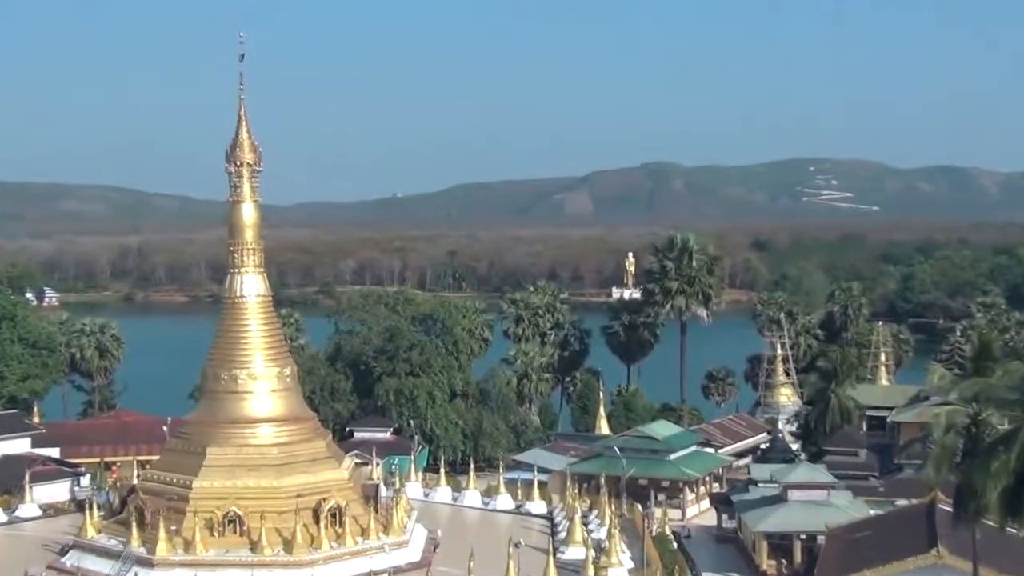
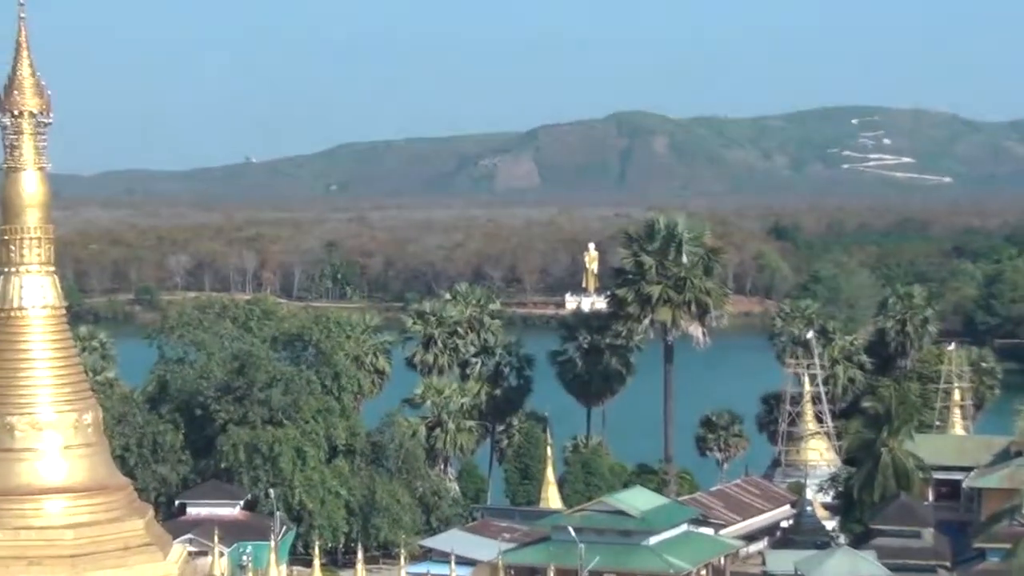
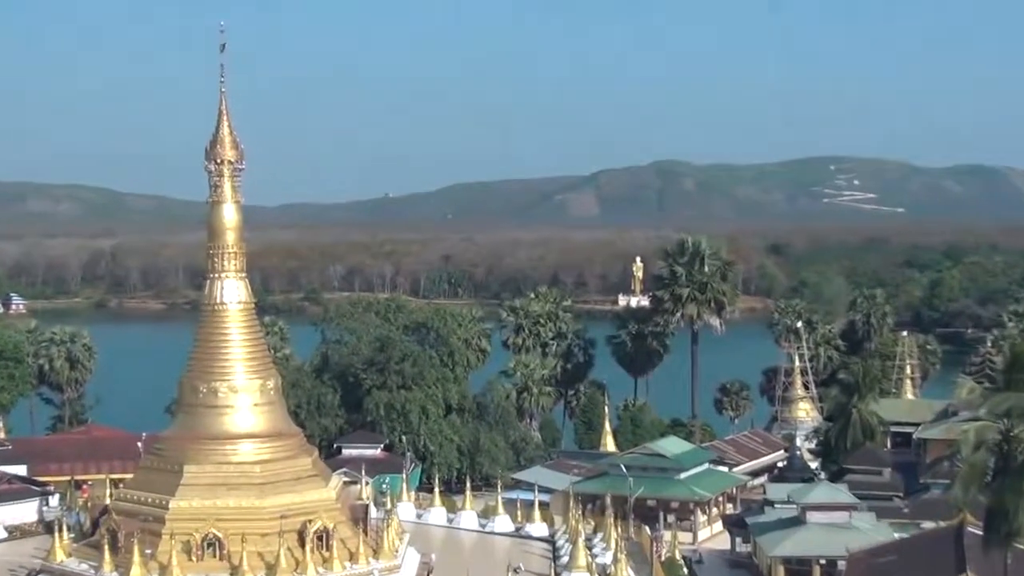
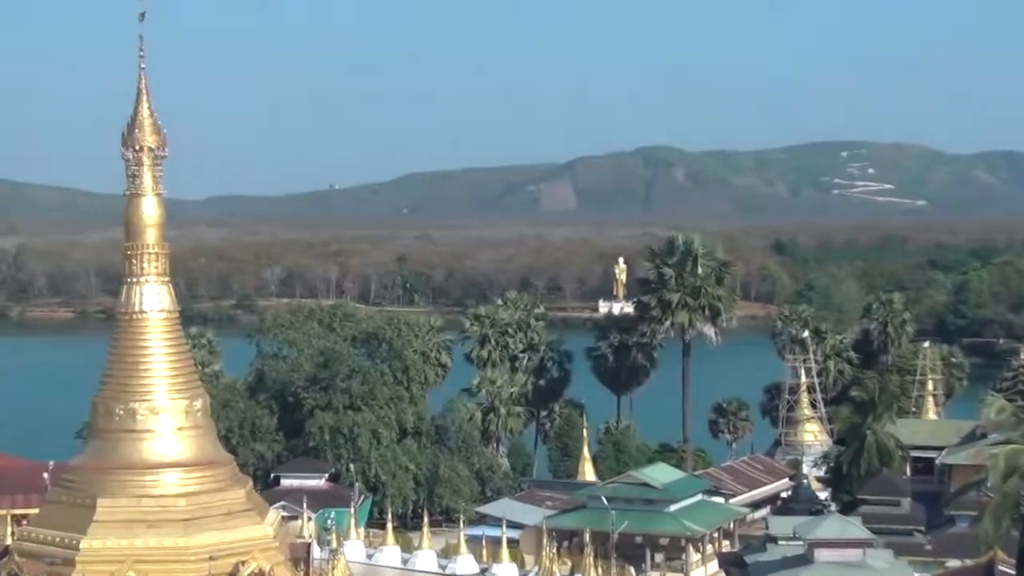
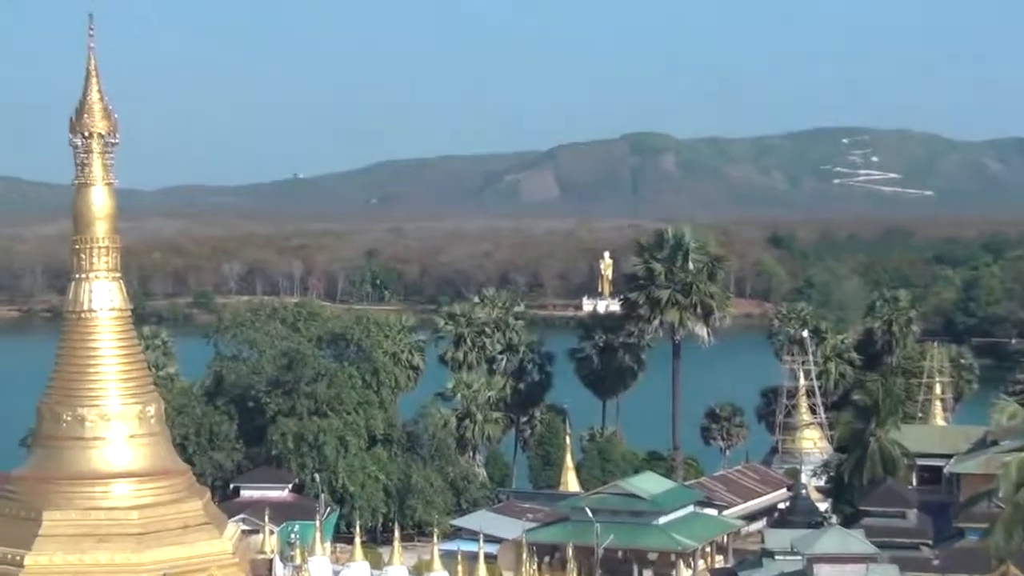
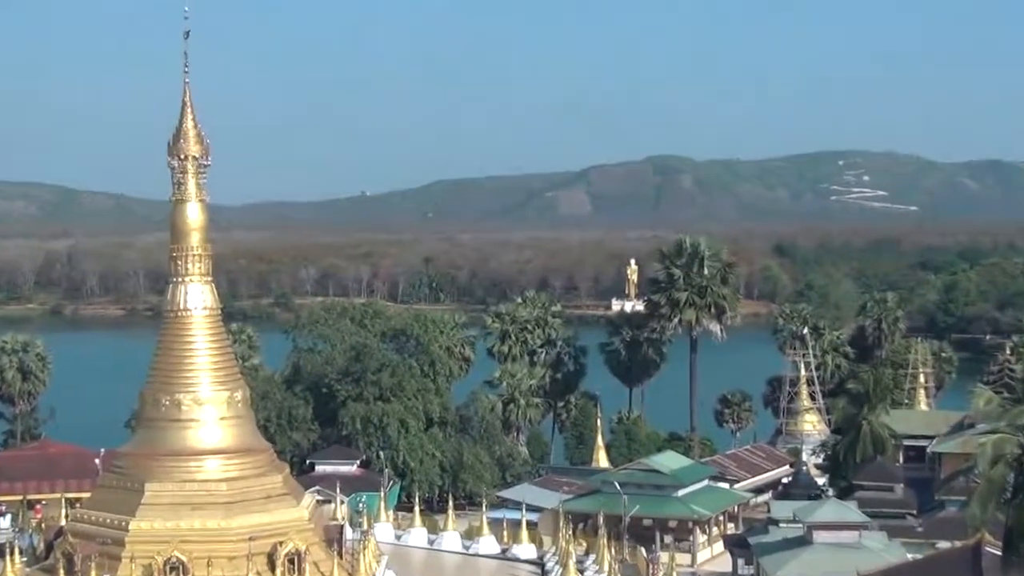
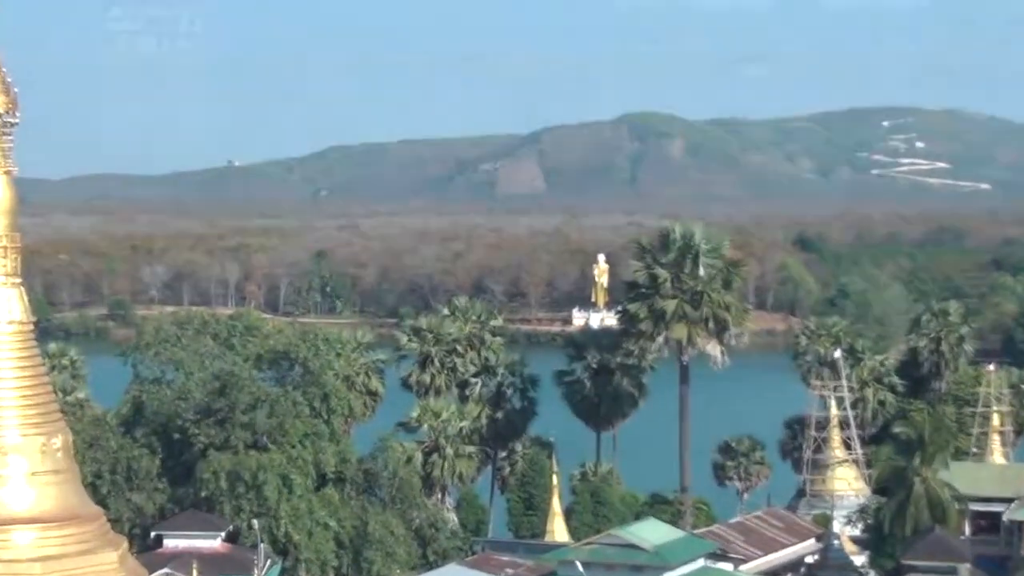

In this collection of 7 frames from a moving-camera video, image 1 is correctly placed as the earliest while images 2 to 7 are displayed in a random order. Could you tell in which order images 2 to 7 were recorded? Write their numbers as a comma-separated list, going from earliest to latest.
3, 6, 4, 5, 2, 7
